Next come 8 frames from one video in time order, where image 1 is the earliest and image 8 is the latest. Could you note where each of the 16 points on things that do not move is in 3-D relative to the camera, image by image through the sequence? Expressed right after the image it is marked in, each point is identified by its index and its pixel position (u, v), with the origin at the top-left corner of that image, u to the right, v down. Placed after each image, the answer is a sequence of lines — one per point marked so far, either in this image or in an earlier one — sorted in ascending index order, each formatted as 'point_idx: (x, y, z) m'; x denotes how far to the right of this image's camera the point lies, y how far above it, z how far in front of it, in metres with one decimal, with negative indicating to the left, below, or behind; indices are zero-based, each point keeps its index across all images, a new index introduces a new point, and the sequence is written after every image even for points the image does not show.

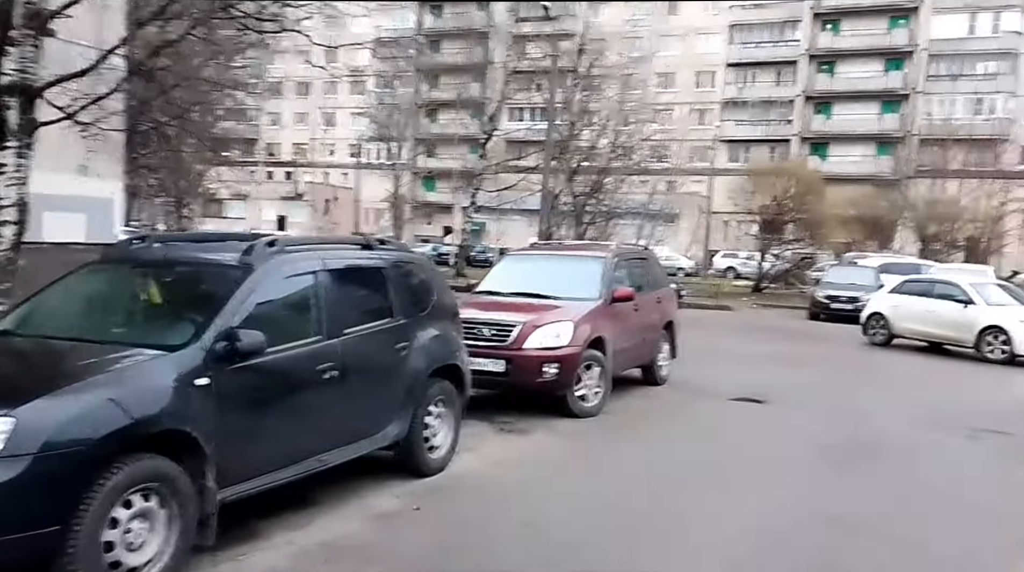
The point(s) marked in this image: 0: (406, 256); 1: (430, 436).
0: (-0.9, +0.2, +7.6) m
1: (-0.7, -1.3, +7.4) m
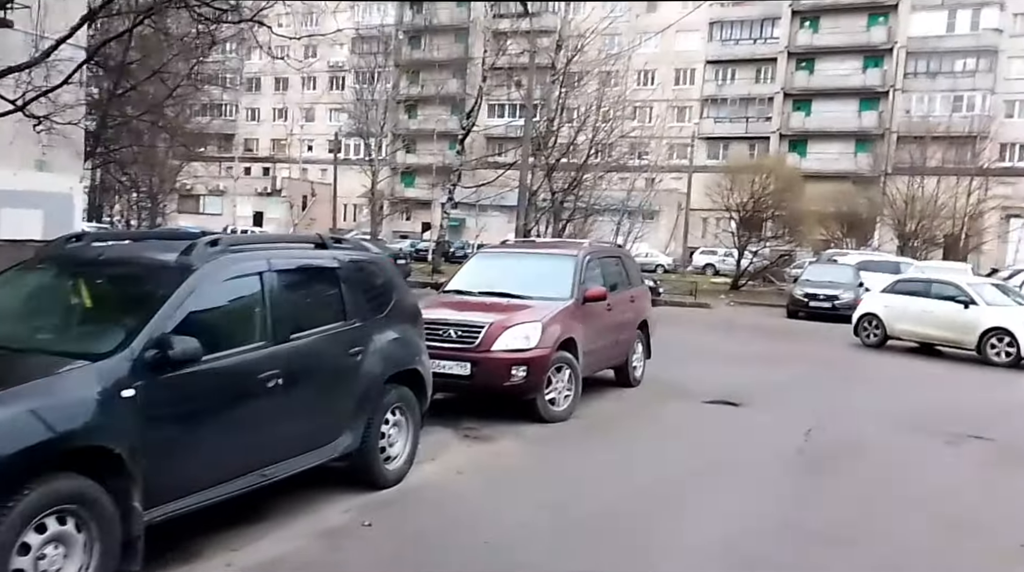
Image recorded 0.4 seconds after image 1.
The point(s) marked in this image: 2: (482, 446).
0: (-1.2, +0.2, +7.3) m
1: (-1.0, -1.3, +7.2) m
2: (-0.3, -1.5, +8.5) m
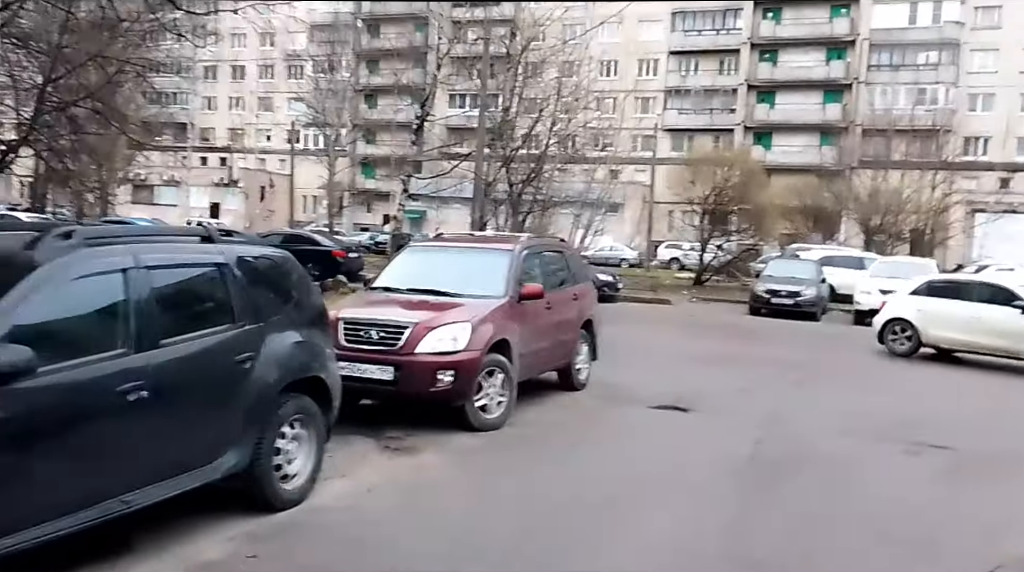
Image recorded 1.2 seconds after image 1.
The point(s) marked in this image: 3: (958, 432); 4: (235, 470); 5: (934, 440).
0: (-1.8, +0.2, +6.6) m
1: (-1.6, -1.3, +6.5) m
2: (-1.0, -1.5, +7.9) m
3: (+4.8, -1.6, +9.8) m
4: (-1.8, -1.2, +6.0) m
5: (+4.4, -1.6, +9.4) m
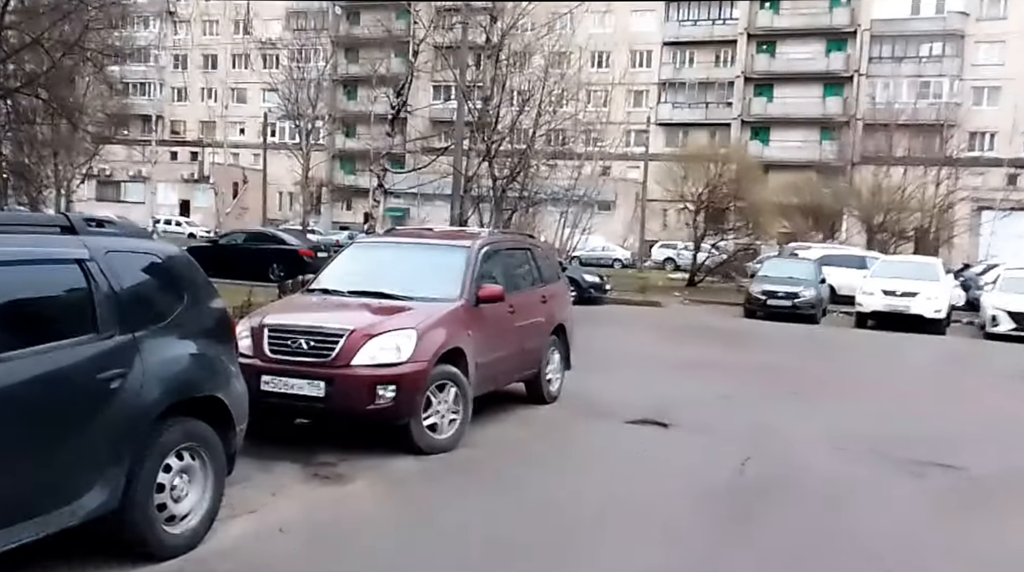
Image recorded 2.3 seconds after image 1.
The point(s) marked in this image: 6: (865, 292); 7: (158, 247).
0: (-2.2, +0.2, +5.4) m
1: (-2.0, -1.3, +5.3) m
2: (-1.4, -1.5, +6.7) m
3: (+4.4, -1.6, +8.6) m
4: (-2.2, -1.2, +4.8) m
5: (+4.0, -1.6, +8.2) m
6: (+7.4, -0.1, +18.9) m
7: (-2.2, +0.2, +5.5) m
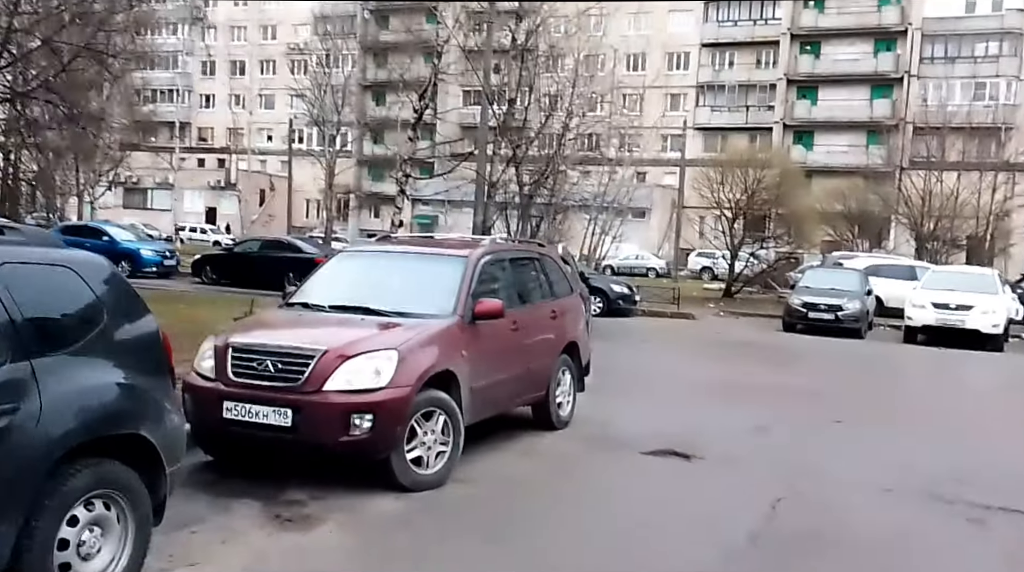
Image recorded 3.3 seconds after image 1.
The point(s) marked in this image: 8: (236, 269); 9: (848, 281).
0: (-2.4, +0.2, +4.6) m
1: (-2.1, -1.3, +4.4) m
2: (-1.4, -1.6, +5.8) m
3: (+4.4, -1.7, +7.5) m
4: (-2.4, -1.3, +4.0) m
5: (+4.0, -1.7, +7.1) m
6: (+7.9, -0.4, +17.7) m
7: (-2.3, +0.2, +4.7) m
8: (-6.1, +0.4, +19.9) m
9: (+7.1, +0.1, +19.0) m
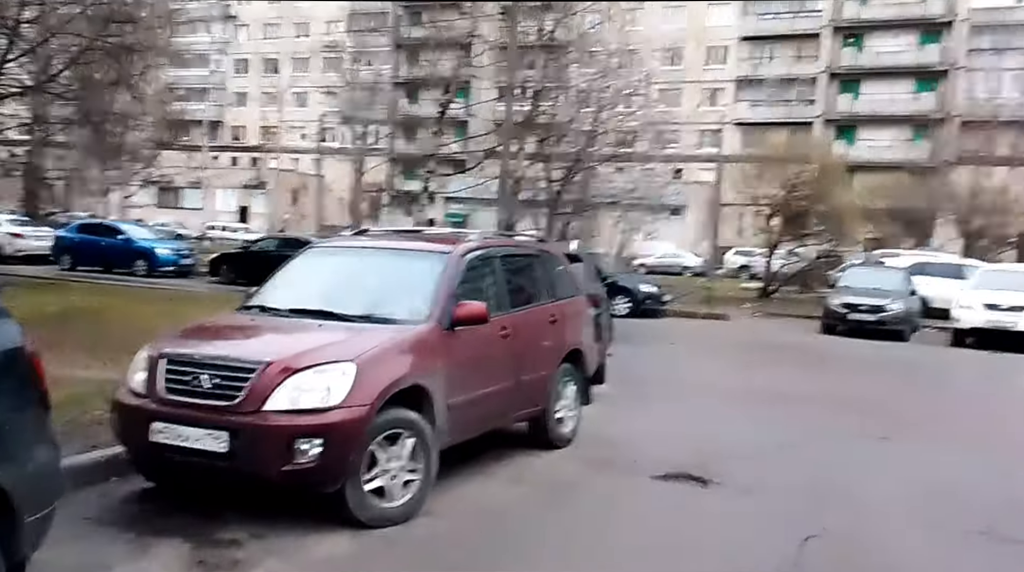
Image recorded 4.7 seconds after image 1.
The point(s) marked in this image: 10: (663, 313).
0: (-2.5, +0.2, +4.0) m
1: (-2.3, -1.3, +3.8) m
2: (-1.5, -1.6, +5.2) m
3: (+4.4, -1.7, +6.6) m
4: (-2.6, -1.3, +3.4) m
5: (+3.9, -1.7, +6.2) m
6: (+8.3, -0.4, +16.6) m
7: (-2.5, +0.2, +4.1) m
8: (-5.5, +0.4, +19.5) m
9: (+7.5, +0.1, +18.0) m
10: (+3.1, -0.6, +18.8) m
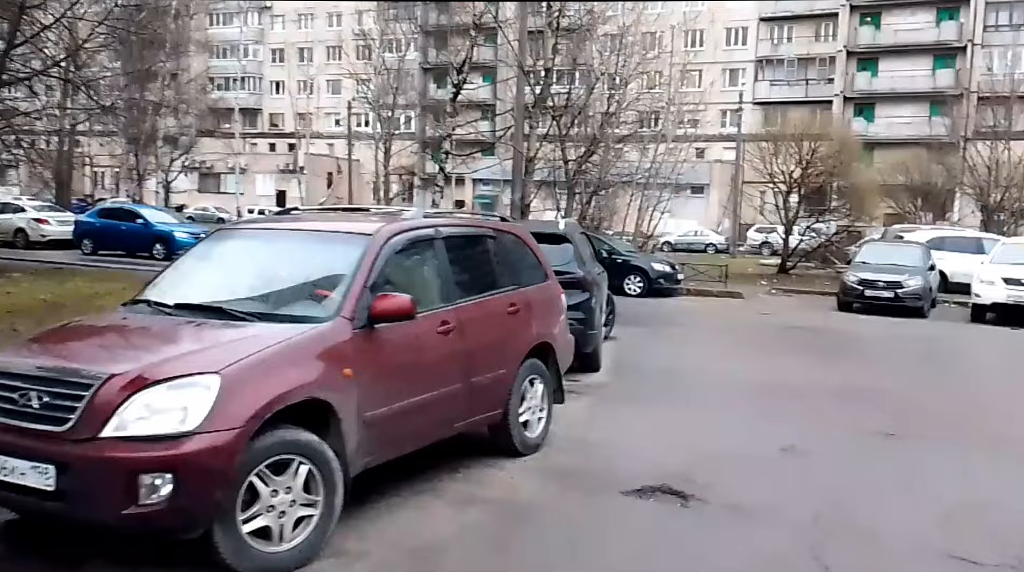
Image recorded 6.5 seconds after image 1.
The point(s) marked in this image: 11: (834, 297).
0: (-2.8, +0.2, +4.0) m
1: (-2.6, -1.3, +3.9) m
2: (-1.7, -1.6, +5.2) m
3: (+4.2, -1.6, +6.4) m
4: (-2.8, -1.3, +3.5) m
5: (+3.8, -1.6, +6.1) m
6: (+8.5, +0.1, +16.3) m
7: (-2.7, +0.2, +4.2) m
8: (-5.2, +0.7, +19.6) m
9: (+7.8, +0.6, +17.6) m
10: (+3.4, -0.1, +18.6) m
11: (+7.1, -0.2, +19.8) m
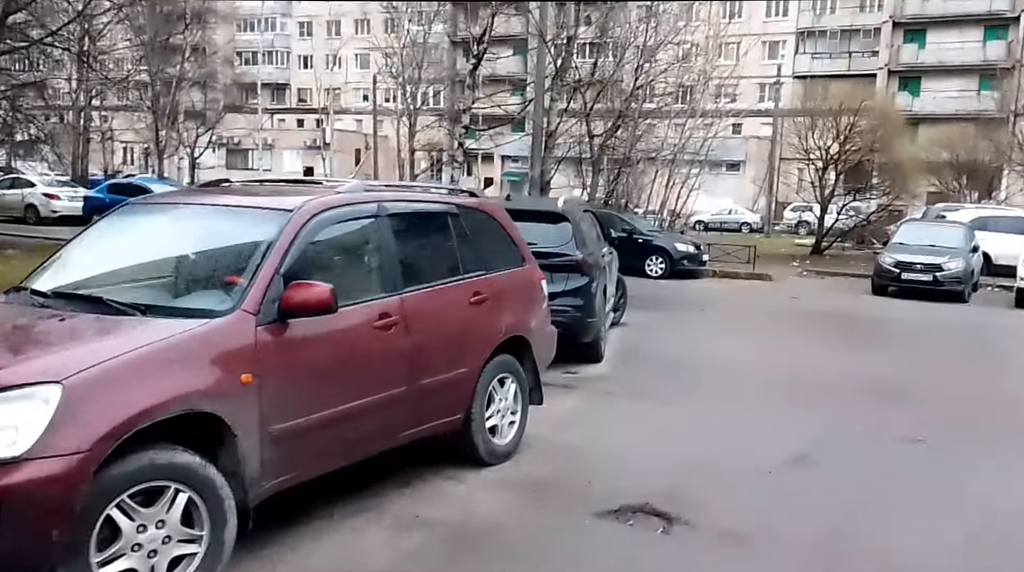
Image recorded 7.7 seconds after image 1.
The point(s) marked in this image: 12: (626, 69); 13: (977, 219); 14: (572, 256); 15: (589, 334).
0: (-3.0, +0.2, +3.5) m
1: (-2.8, -1.3, +3.4) m
2: (-1.9, -1.5, +4.6) m
3: (+4.1, -1.5, +5.6) m
4: (-3.1, -1.3, +2.9) m
5: (+3.6, -1.5, +5.3) m
6: (+8.7, +0.4, +15.2) m
7: (-2.9, +0.2, +3.6) m
8: (-4.8, +1.2, +19.1) m
9: (+8.1, +0.9, +16.6) m
10: (+3.8, +0.3, +17.8) m
11: (+7.4, +0.2, +18.8) m
12: (+2.5, +4.8, +19.9) m
13: (+10.2, +1.4, +19.6) m
14: (+0.5, +0.3, +7.7) m
15: (+0.7, -0.4, +7.9) m
